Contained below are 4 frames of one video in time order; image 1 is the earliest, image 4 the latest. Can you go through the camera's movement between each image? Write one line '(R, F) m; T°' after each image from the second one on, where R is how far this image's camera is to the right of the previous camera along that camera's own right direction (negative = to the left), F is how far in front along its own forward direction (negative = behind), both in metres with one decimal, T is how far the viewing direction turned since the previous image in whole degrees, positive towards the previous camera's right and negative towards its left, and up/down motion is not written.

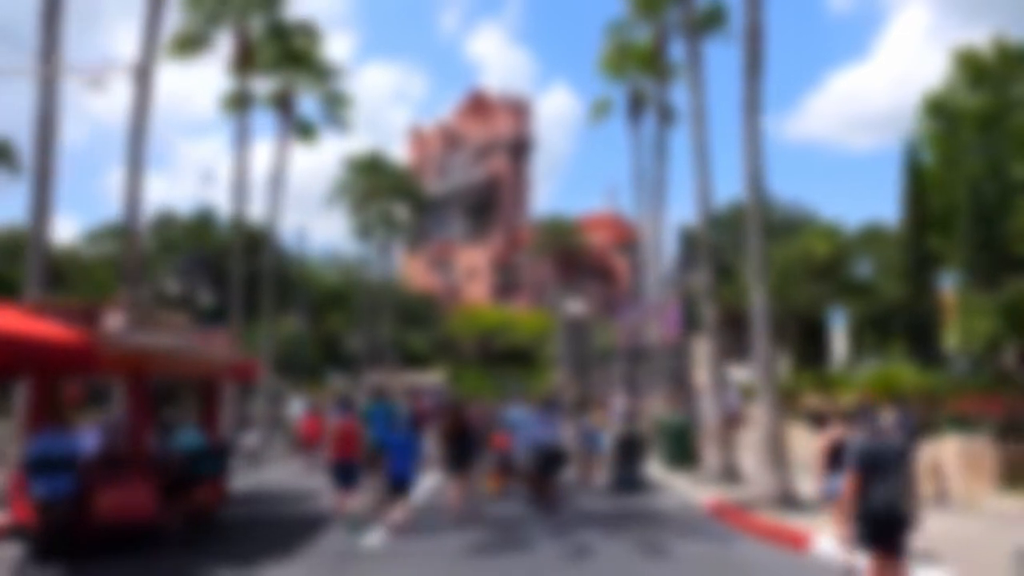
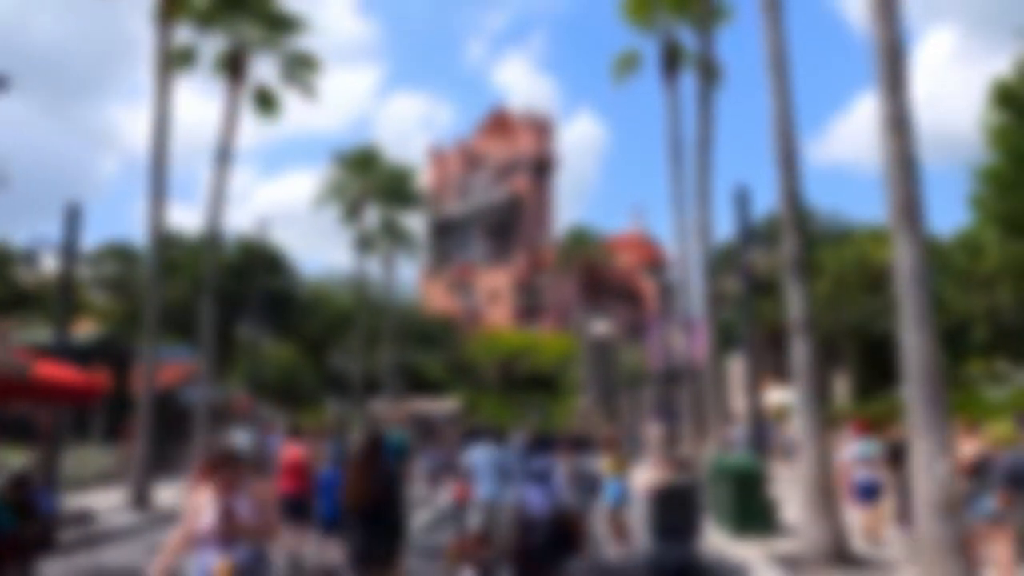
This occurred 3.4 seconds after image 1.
(+0.5, +8.3) m; -1°
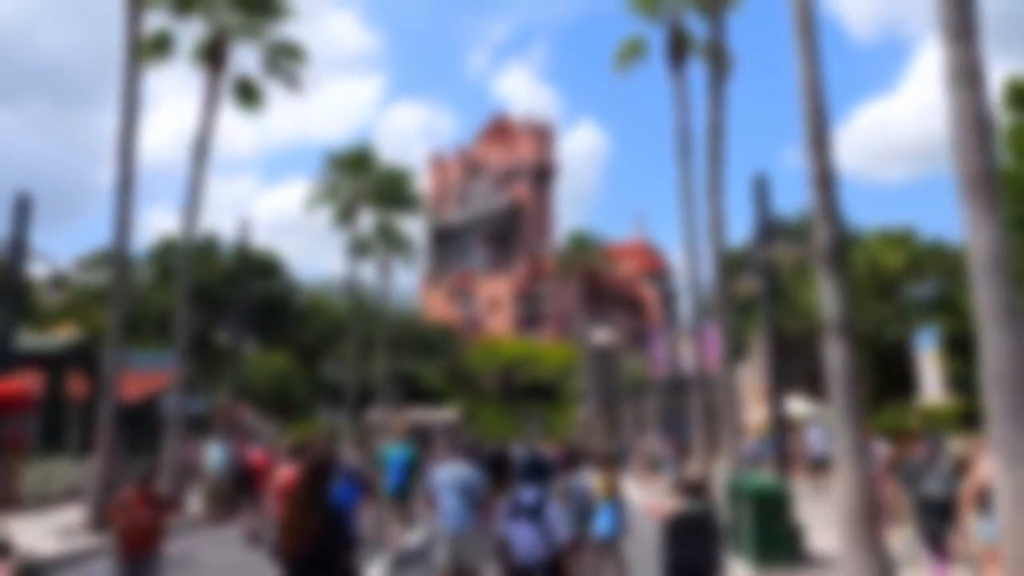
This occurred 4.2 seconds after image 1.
(+0.1, +2.1) m; 0°
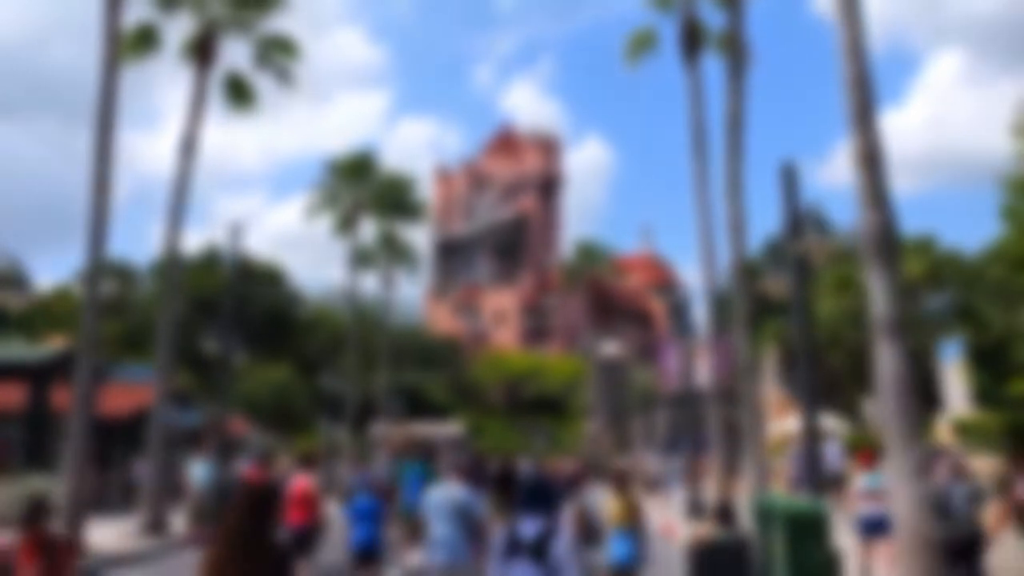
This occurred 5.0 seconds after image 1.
(0.0, +1.8) m; 0°
